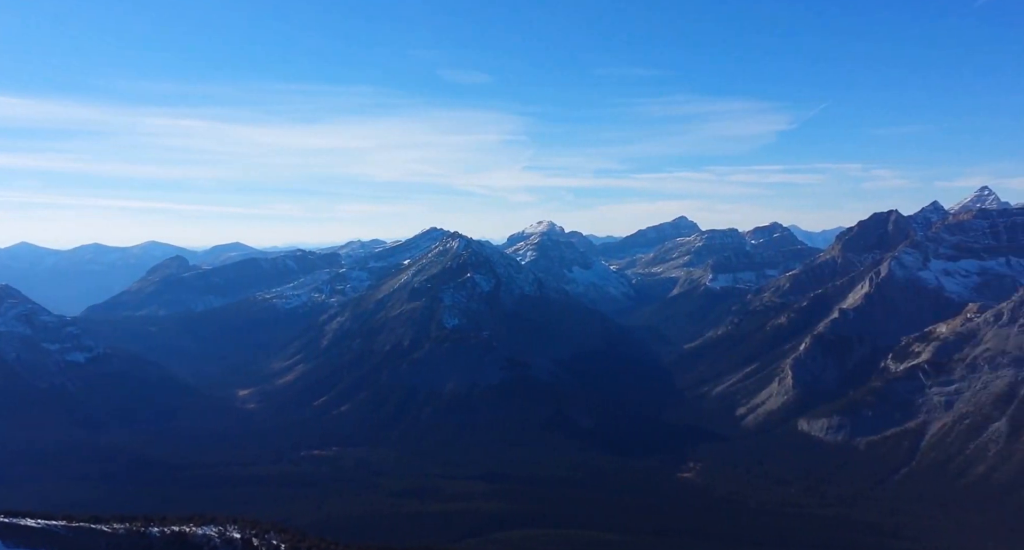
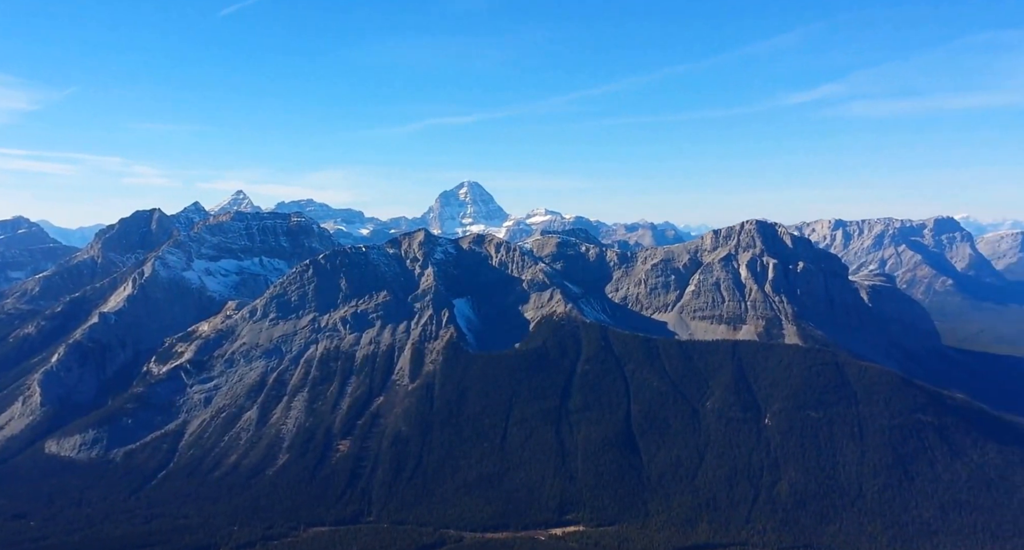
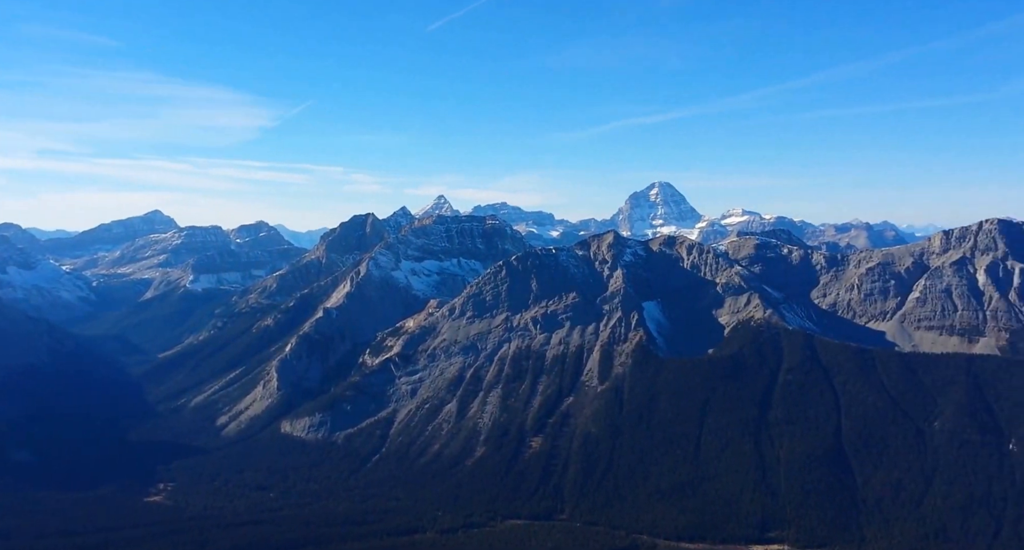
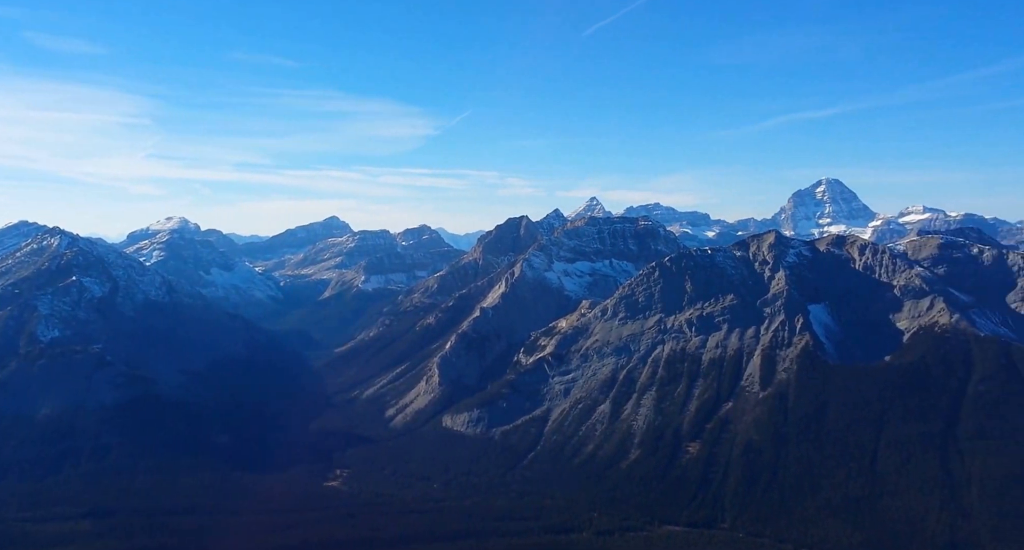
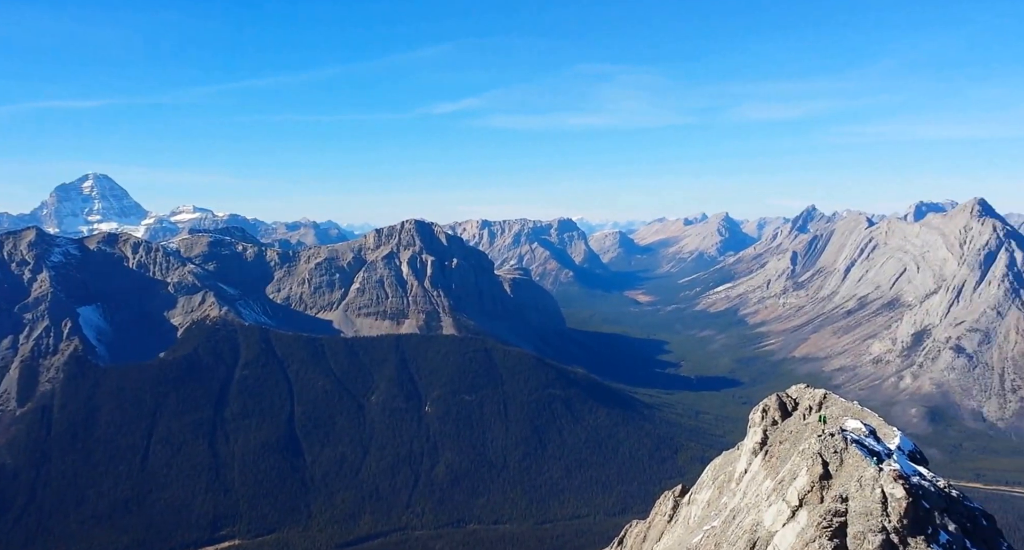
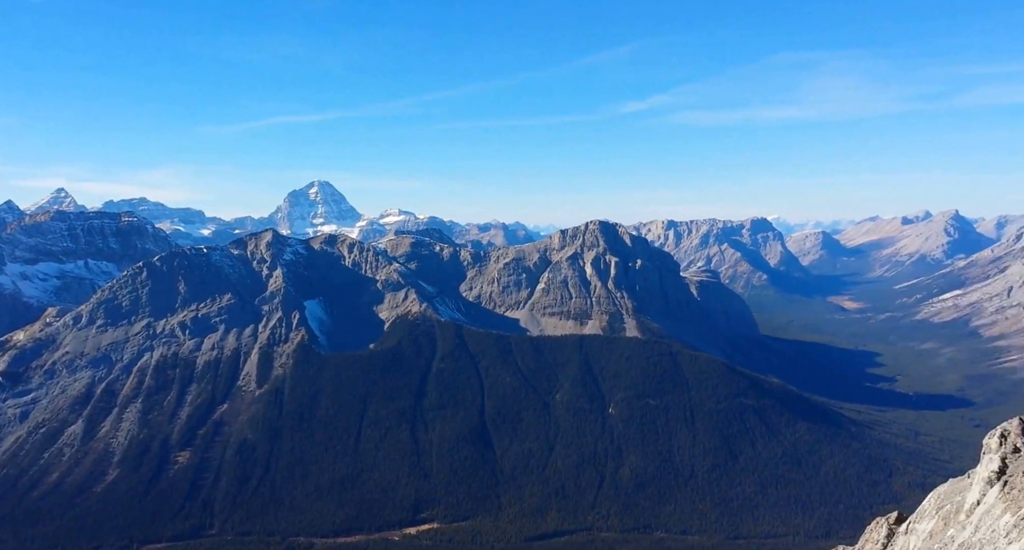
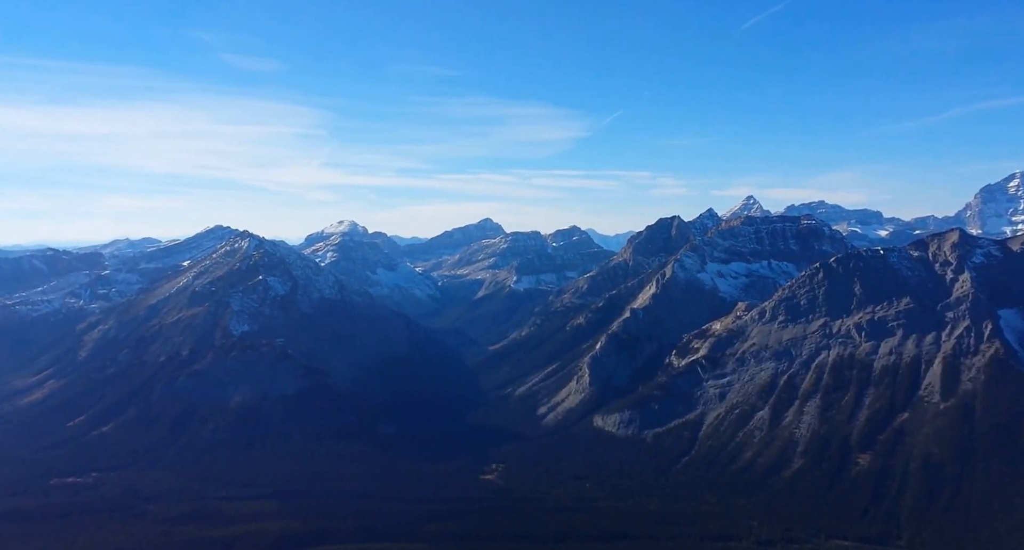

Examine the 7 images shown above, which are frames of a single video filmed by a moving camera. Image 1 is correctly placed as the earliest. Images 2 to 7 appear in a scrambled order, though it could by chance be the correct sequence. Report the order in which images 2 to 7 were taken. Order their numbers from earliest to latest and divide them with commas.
7, 4, 3, 2, 6, 5
